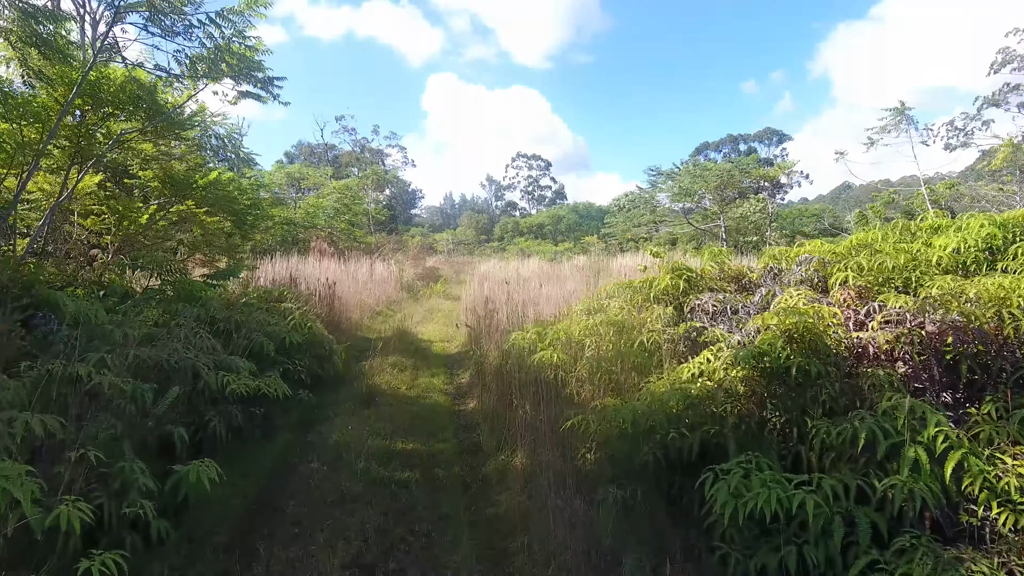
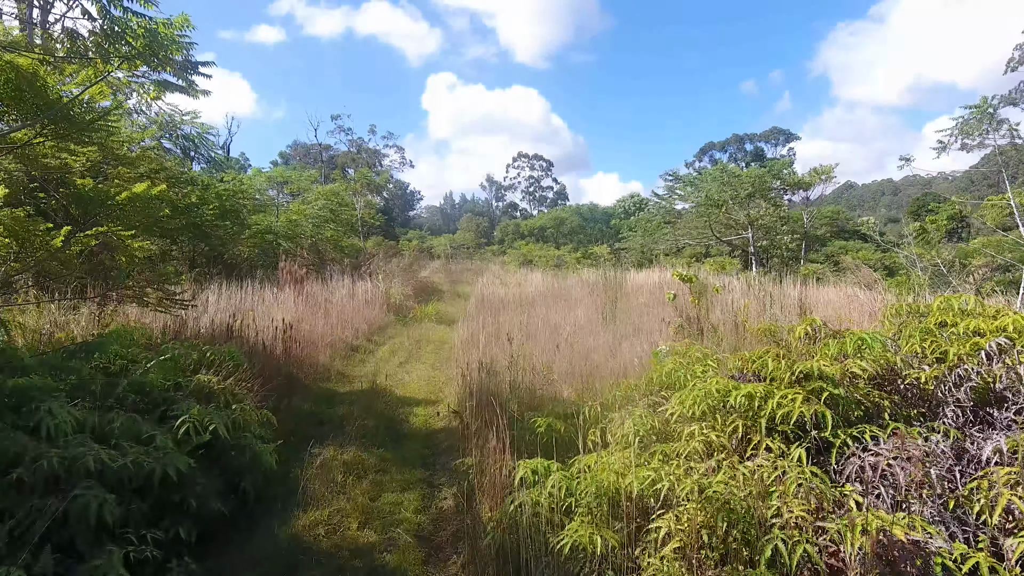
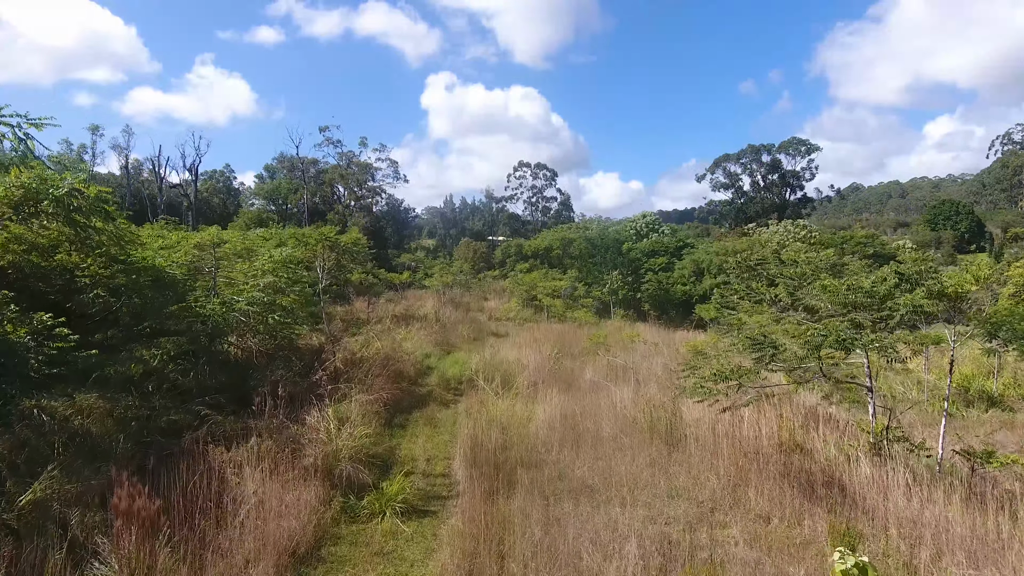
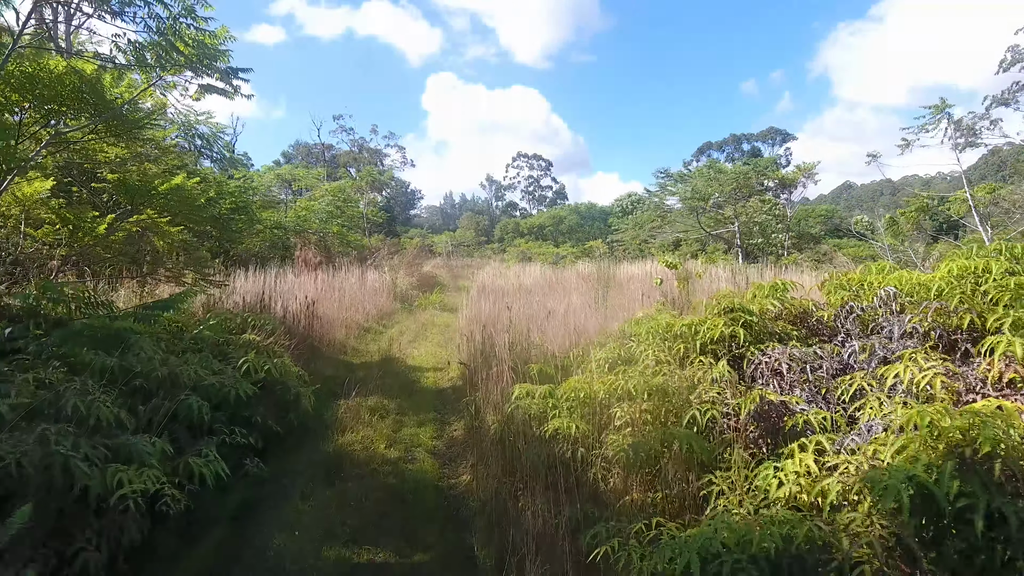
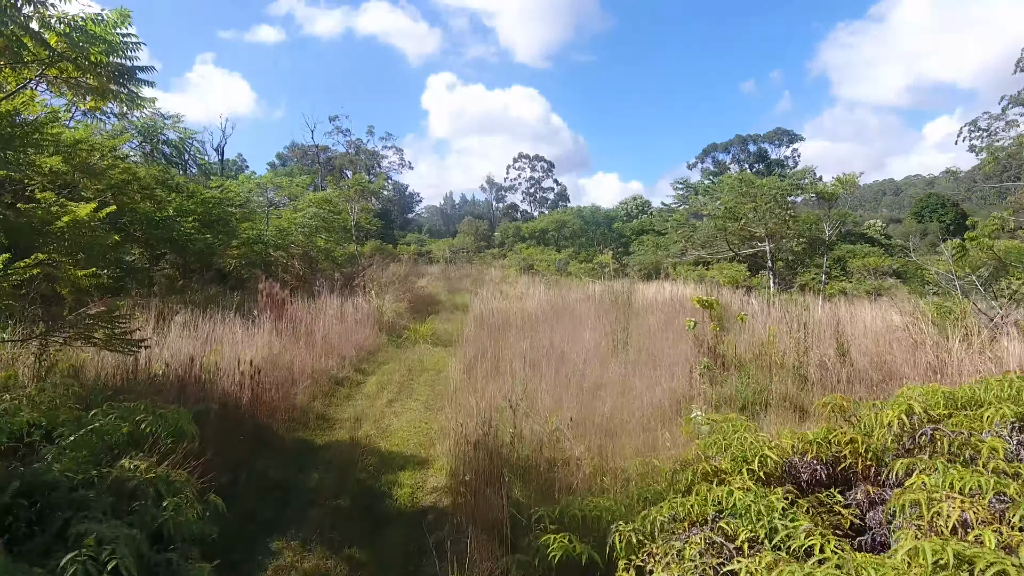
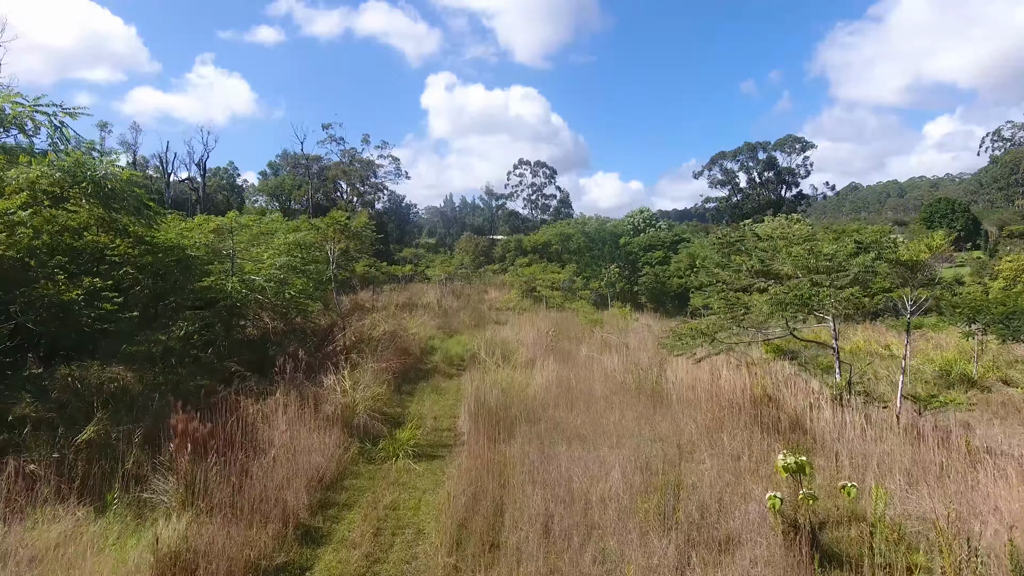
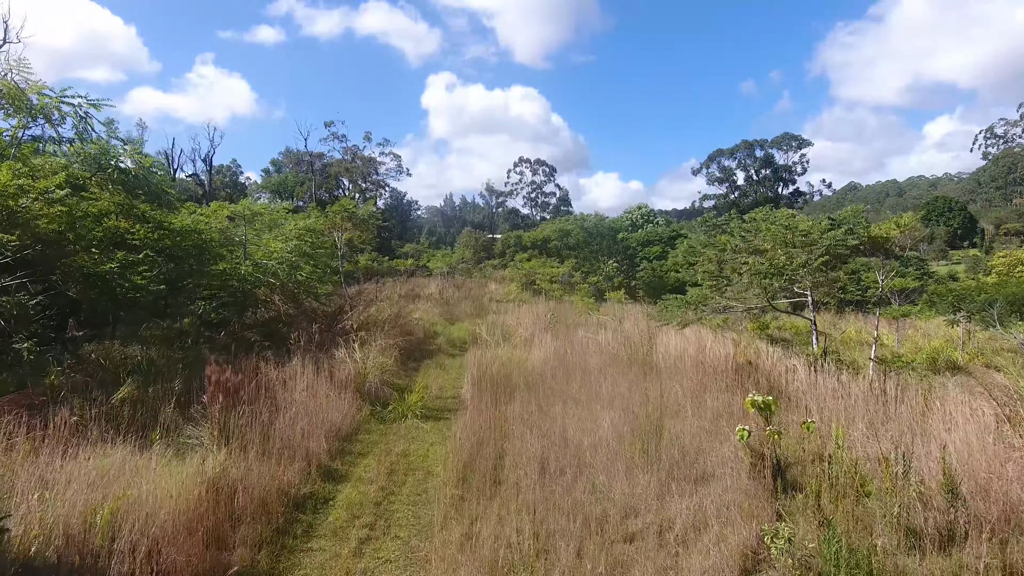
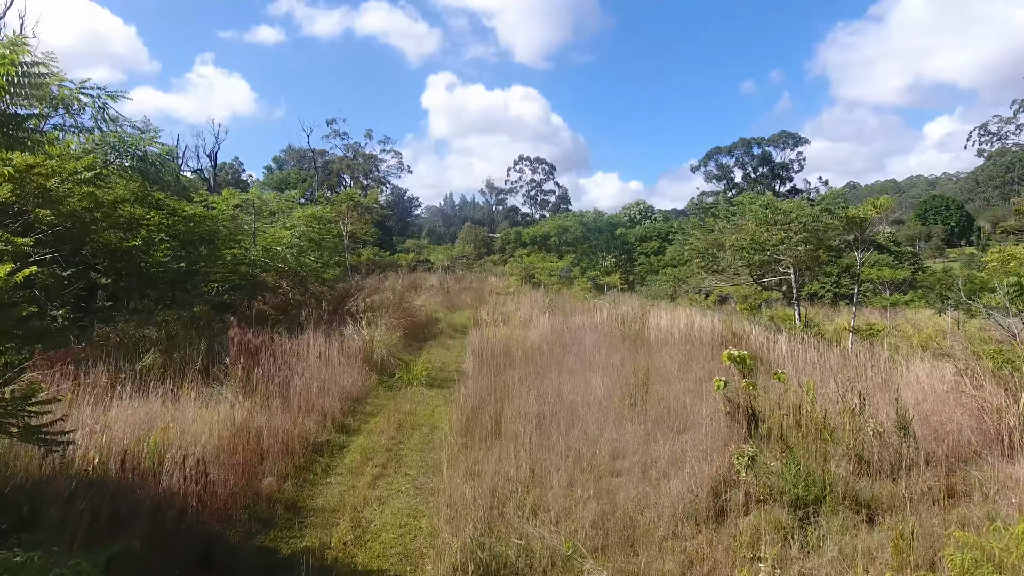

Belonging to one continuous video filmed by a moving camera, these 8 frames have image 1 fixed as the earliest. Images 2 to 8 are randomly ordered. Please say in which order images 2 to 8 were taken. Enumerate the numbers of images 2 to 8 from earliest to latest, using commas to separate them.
4, 2, 5, 8, 7, 6, 3
